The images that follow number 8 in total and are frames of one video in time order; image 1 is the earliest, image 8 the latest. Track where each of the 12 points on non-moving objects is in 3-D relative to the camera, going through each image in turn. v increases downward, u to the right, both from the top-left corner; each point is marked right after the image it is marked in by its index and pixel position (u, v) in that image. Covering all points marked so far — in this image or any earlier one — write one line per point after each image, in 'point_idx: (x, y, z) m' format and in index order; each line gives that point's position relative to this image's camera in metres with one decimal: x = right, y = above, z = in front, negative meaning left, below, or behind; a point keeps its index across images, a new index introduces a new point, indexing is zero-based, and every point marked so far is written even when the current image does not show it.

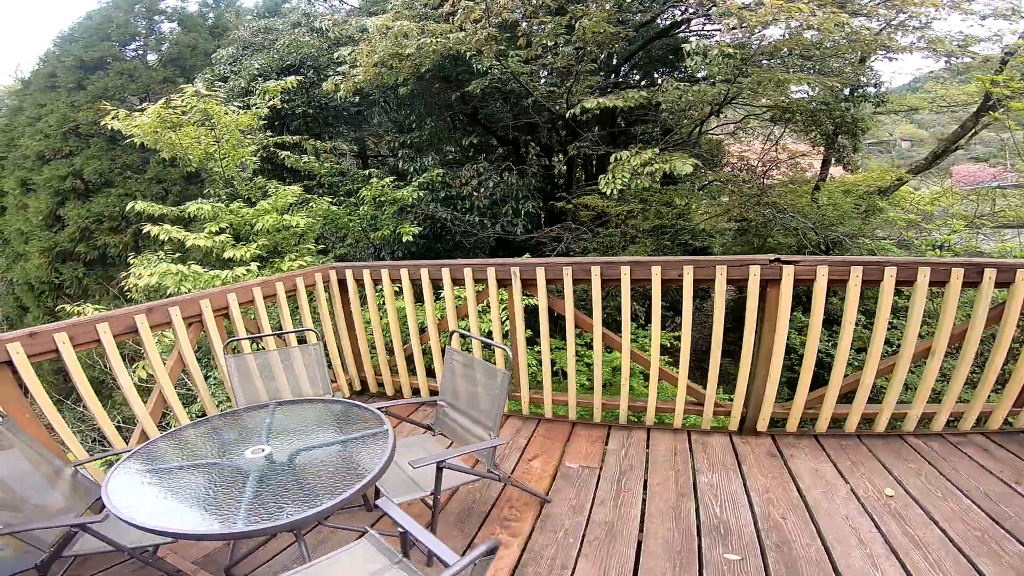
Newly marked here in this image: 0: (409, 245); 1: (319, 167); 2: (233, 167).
0: (-0.8, +0.4, +4.4) m
1: (-1.7, +1.1, +4.7) m
2: (-2.2, +1.1, +4.4) m
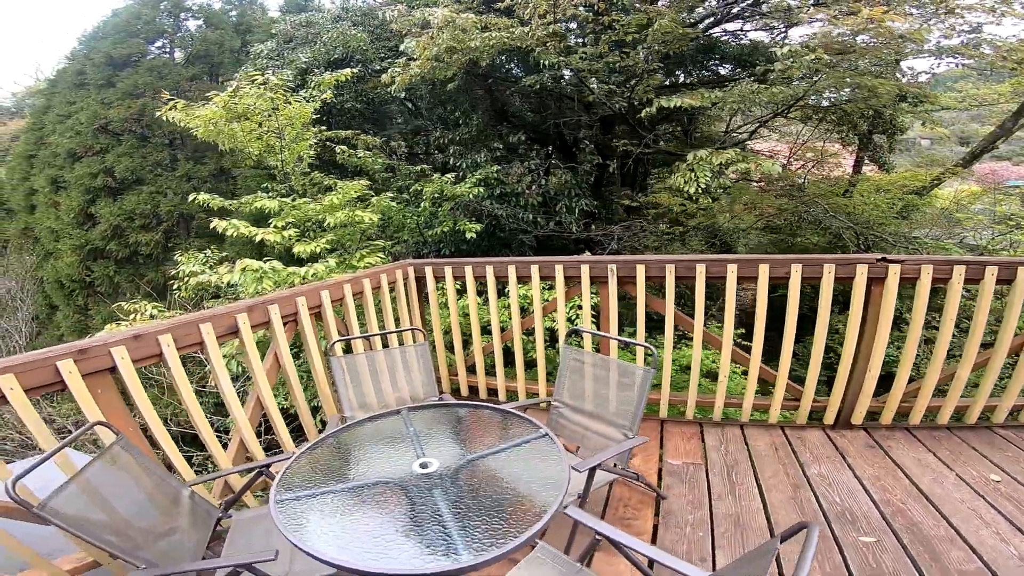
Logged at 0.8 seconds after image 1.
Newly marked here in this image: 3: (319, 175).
0: (-0.4, +0.4, +4.4) m
1: (-1.2, +1.2, +4.7) m
2: (-1.8, +1.1, +4.4) m
3: (-1.6, +0.9, +4.3) m
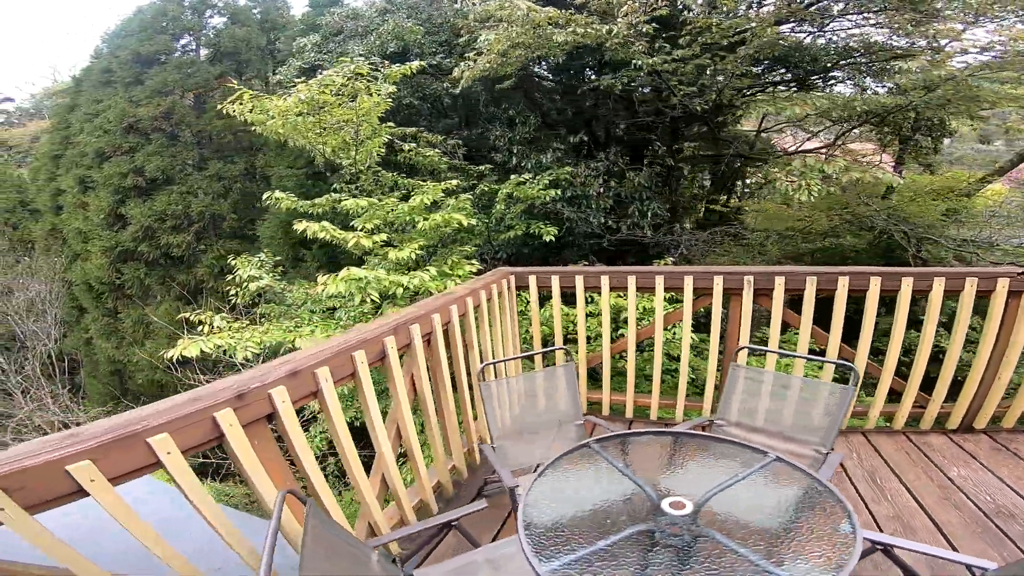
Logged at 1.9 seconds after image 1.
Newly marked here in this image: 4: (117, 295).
0: (+0.2, +0.4, +4.4) m
1: (-0.7, +1.1, +4.6) m
2: (-1.2, +1.1, +4.3) m
3: (-1.0, +0.9, +4.2) m
4: (-6.6, -0.1, +8.9) m
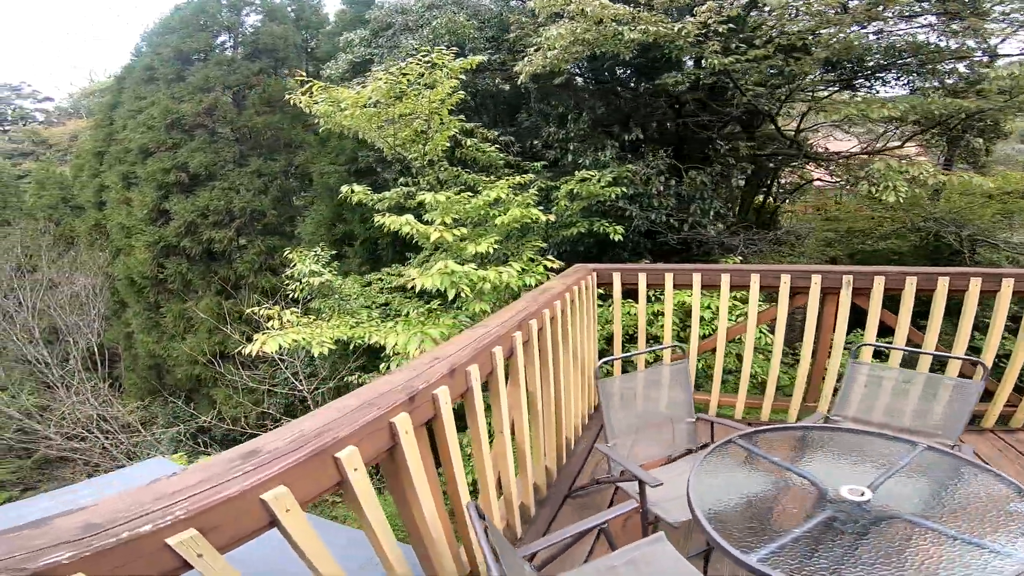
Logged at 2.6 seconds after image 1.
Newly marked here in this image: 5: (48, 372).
0: (+0.6, +0.4, +4.4) m
1: (-0.2, +1.2, +4.6) m
2: (-0.7, +1.1, +4.4) m
3: (-0.5, +0.9, +4.2) m
4: (-6.0, 0.0, +9.0) m
5: (-7.3, -1.4, +8.3) m
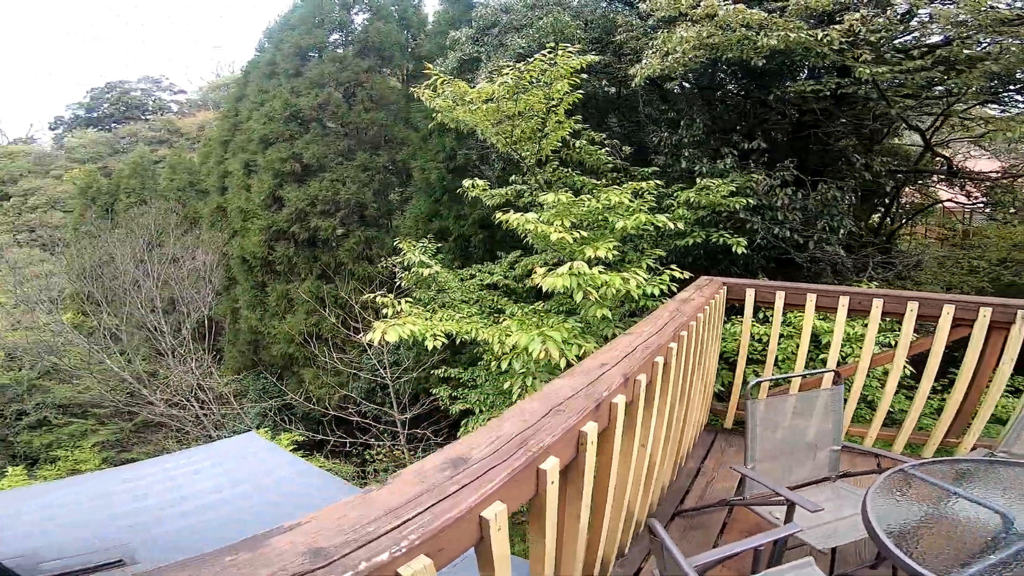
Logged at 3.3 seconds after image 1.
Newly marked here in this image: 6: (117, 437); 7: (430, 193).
0: (+1.5, +0.3, +4.2) m
1: (+0.8, +1.1, +4.6) m
2: (+0.2, +1.1, +4.4) m
3: (+0.4, +0.9, +4.2) m
4: (-4.6, +0.3, +9.6) m
5: (-6.0, -0.9, +9.1) m
6: (-7.2, -2.7, +9.5) m
7: (-1.4, +1.6, +8.7) m
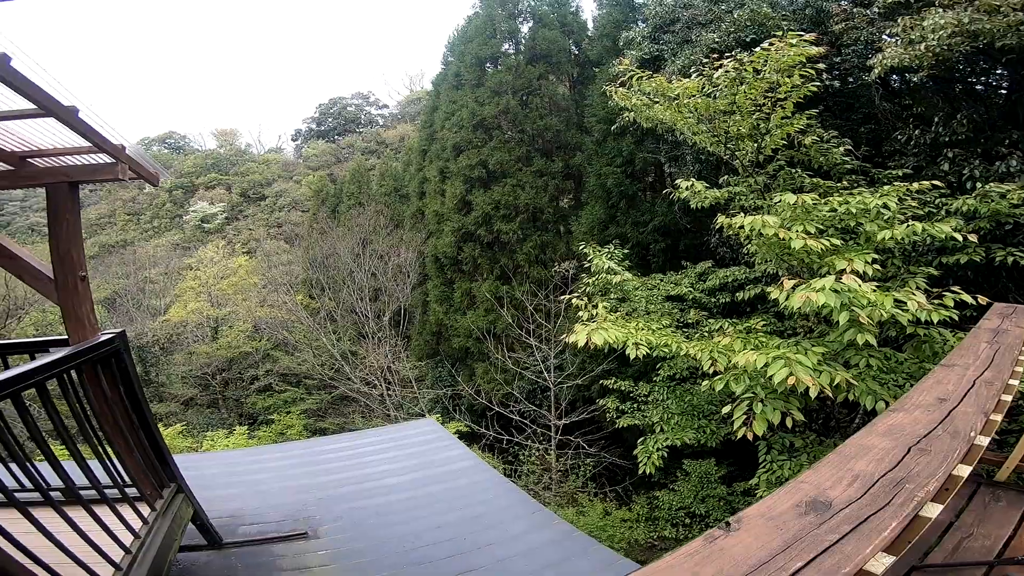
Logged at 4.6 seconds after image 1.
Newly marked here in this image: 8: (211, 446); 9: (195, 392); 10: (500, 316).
0: (+3.1, +0.1, +3.5) m
1: (+2.5, +1.0, +4.1) m
2: (+1.9, +1.0, +4.1) m
3: (+2.0, +0.8, +3.8) m
4: (-1.3, +0.4, +10.4) m
5: (-2.9, -0.7, +10.3) m
6: (-4.0, -2.5, +11.0) m
7: (+1.6, +1.5, +8.6) m
8: (-5.3, -2.7, +9.2) m
9: (-6.7, -2.2, +11.2) m
10: (-0.2, -0.5, +9.9) m
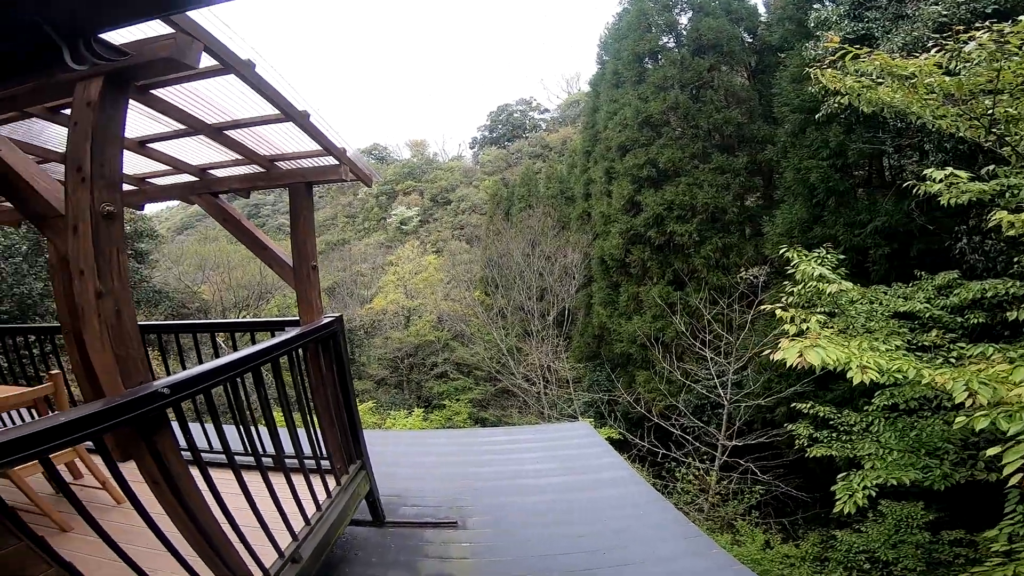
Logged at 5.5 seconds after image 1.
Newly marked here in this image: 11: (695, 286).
0: (+4.2, -0.1, +2.3) m
1: (+3.9, +0.8, +2.9) m
2: (+3.2, +0.9, +3.1) m
3: (+3.3, +0.7, +2.8) m
4: (+2.0, +0.4, +10.0) m
5: (+0.3, -0.7, +10.4) m
6: (-0.6, -2.4, +11.5) m
7: (+4.3, +1.3, +7.6) m
8: (-2.3, -2.6, +10.0) m
9: (-3.1, -2.0, +12.4) m
10: (+2.8, -0.6, +9.3) m
11: (+3.1, 0.0, +9.0) m
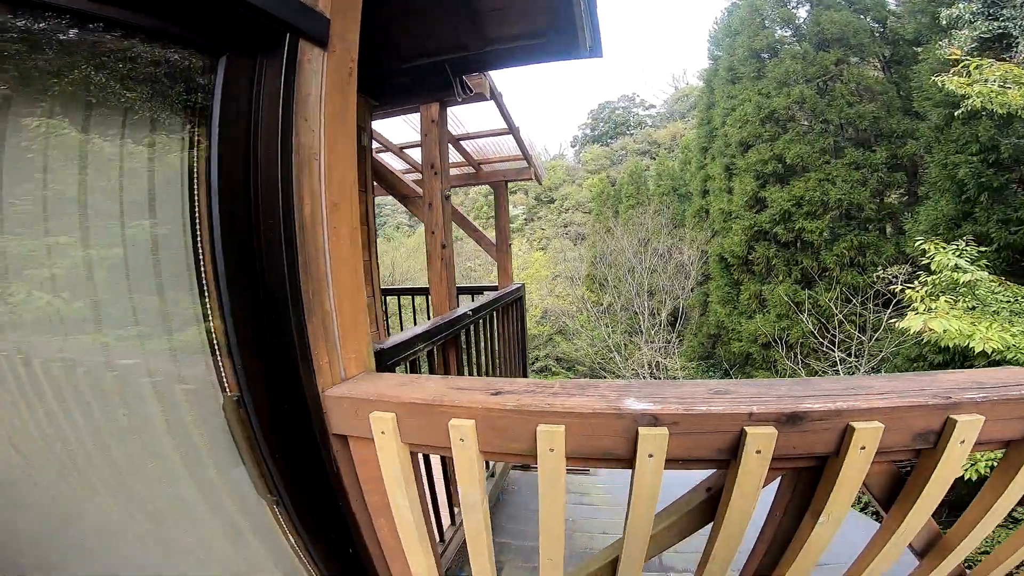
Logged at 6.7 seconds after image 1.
0: (+5.1, 0.0, +2.2) m
1: (+5.0, +0.9, +3.0) m
2: (+4.4, +1.0, +3.2) m
3: (+4.4, +0.8, +3.0) m
4: (+4.4, +0.5, +10.3) m
5: (+2.9, -0.6, +11.0) m
6: (+2.1, -2.2, +12.2) m
7: (+6.3, +1.4, +7.4) m
8: (+0.2, -2.4, +11.1) m
9: (-0.2, -1.8, +13.6) m
10: (+5.1, -0.5, +9.4) m
11: (+5.3, +0.1, +9.0) m
